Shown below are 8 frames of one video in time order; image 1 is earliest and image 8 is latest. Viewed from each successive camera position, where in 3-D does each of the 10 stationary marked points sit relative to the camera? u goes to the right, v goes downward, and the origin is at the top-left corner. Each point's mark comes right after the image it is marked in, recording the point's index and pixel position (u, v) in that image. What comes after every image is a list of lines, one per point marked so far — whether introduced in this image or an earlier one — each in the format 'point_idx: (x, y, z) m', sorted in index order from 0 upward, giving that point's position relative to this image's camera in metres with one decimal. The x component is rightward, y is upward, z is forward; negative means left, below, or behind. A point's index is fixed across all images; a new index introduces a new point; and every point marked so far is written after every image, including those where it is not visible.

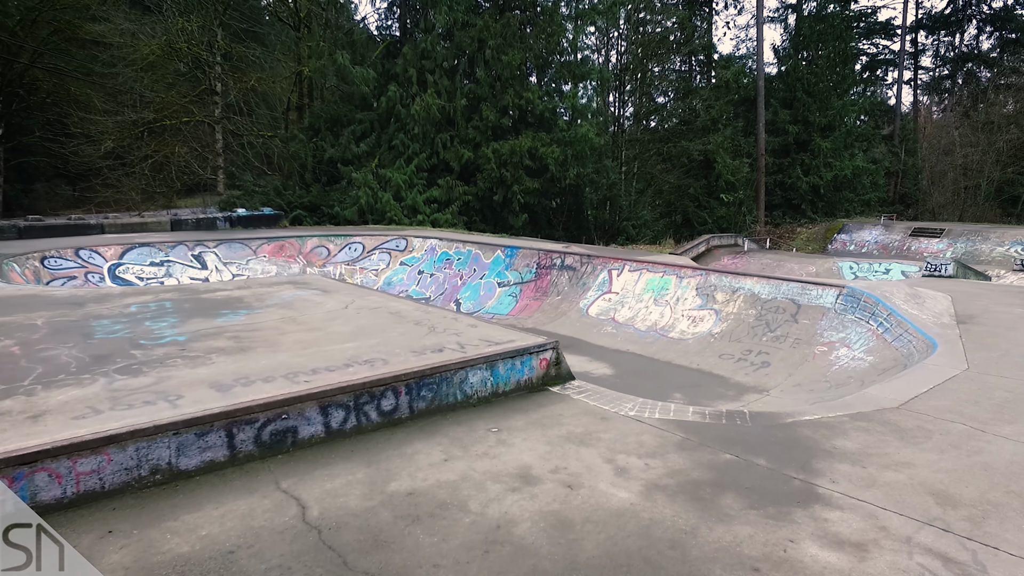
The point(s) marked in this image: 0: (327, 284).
0: (-1.9, 0.0, +7.0) m
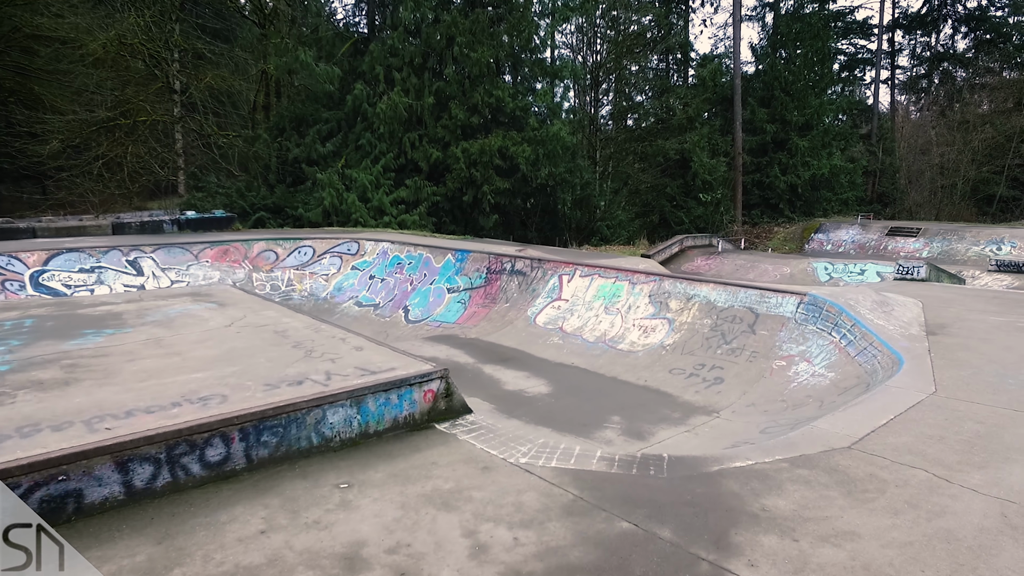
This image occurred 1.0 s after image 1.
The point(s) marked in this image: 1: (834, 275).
0: (-2.6, -0.1, +6.2) m
1: (+8.7, +0.3, +17.8) m
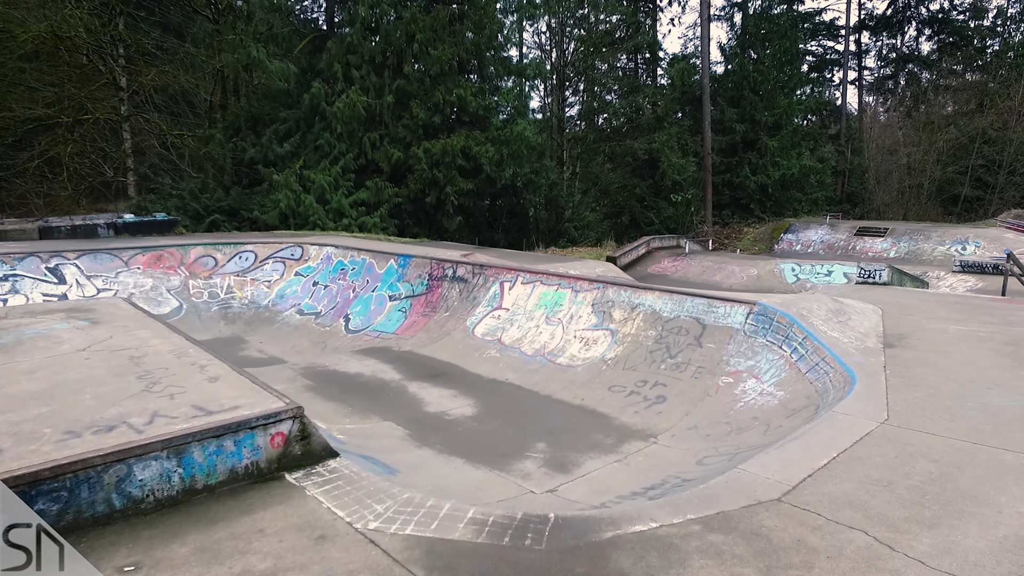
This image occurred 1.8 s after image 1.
0: (-3.3, -0.2, +5.5) m
1: (+7.6, +0.3, +17.5) m
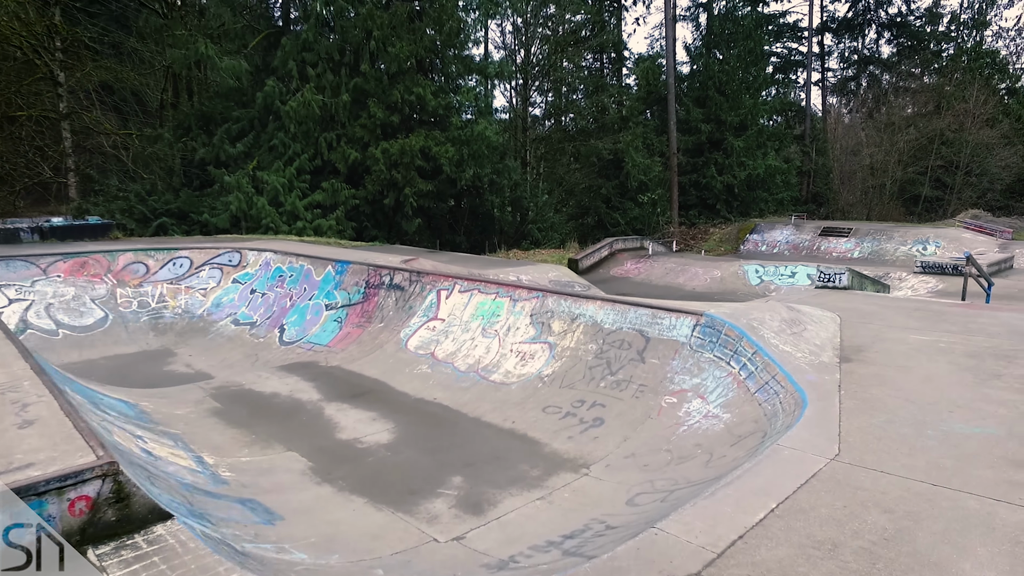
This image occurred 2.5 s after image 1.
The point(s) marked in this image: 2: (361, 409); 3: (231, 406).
0: (-3.9, -0.3, +4.8) m
1: (+6.5, +0.2, +17.2) m
2: (-1.3, -1.1, +6.0) m
3: (-2.6, -1.1, +6.2) m
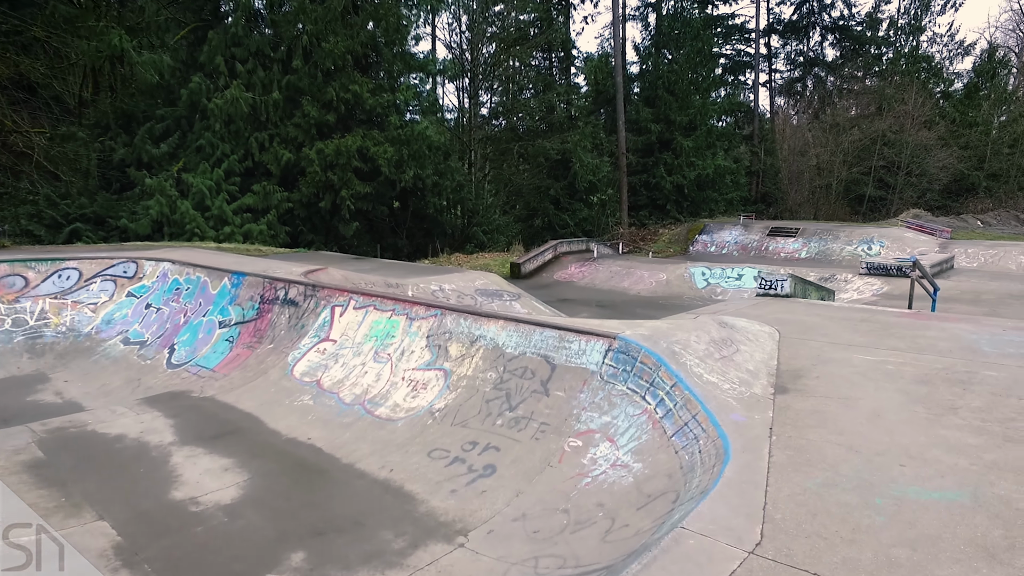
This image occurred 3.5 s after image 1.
0: (-4.7, -0.5, +3.6) m
1: (+4.9, +0.2, +16.6) m
2: (-2.2, -1.2, +5.0) m
3: (-3.4, -1.3, +5.1) m
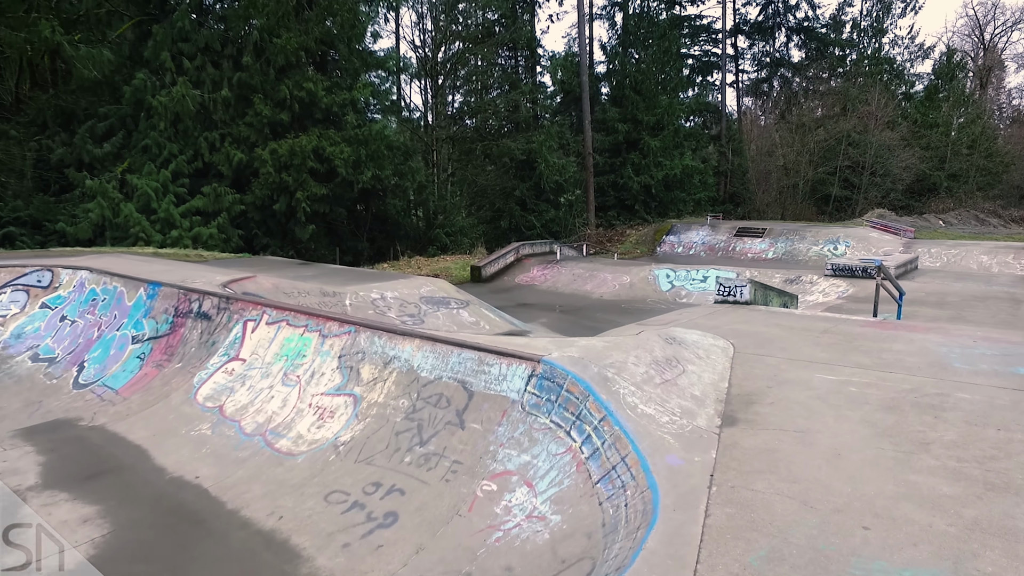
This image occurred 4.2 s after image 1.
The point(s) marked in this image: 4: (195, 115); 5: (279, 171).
0: (-5.2, -0.6, +2.8) m
1: (+3.9, +0.1, +16.2) m
2: (-2.7, -1.4, +4.2) m
3: (-4.0, -1.4, +4.3) m
4: (-9.1, +4.9, +19.0) m
5: (-6.8, +3.4, +19.2) m
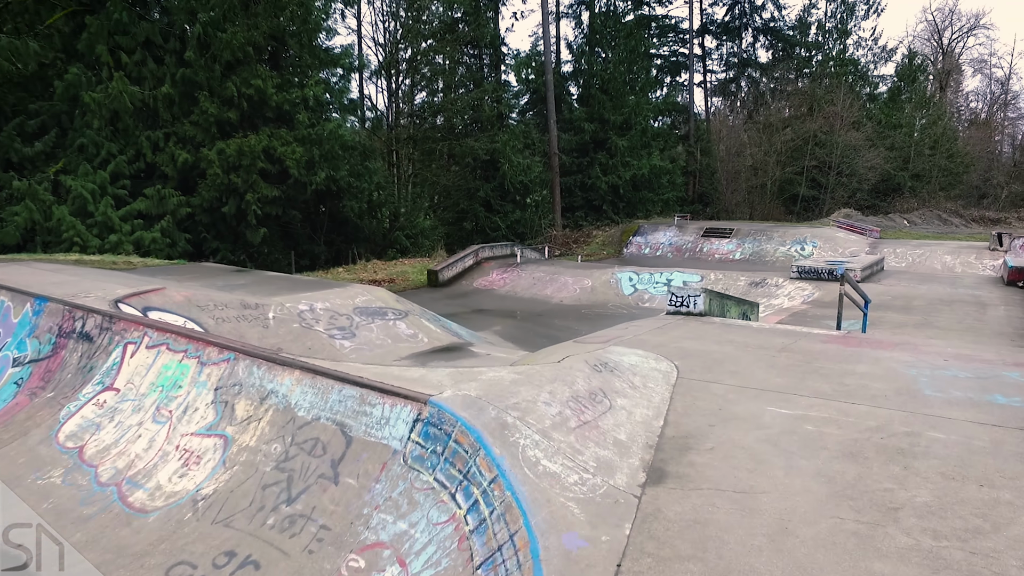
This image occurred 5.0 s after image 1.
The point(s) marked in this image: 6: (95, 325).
0: (-5.7, -0.8, +1.9) m
1: (+2.9, 0.0, +15.6) m
2: (-3.3, -1.5, +3.4) m
3: (-4.5, -1.5, +3.4) m
4: (-10.3, +4.7, +18.0) m
5: (-8.0, +3.2, +18.2) m
6: (-3.7, -0.3, +5.9) m
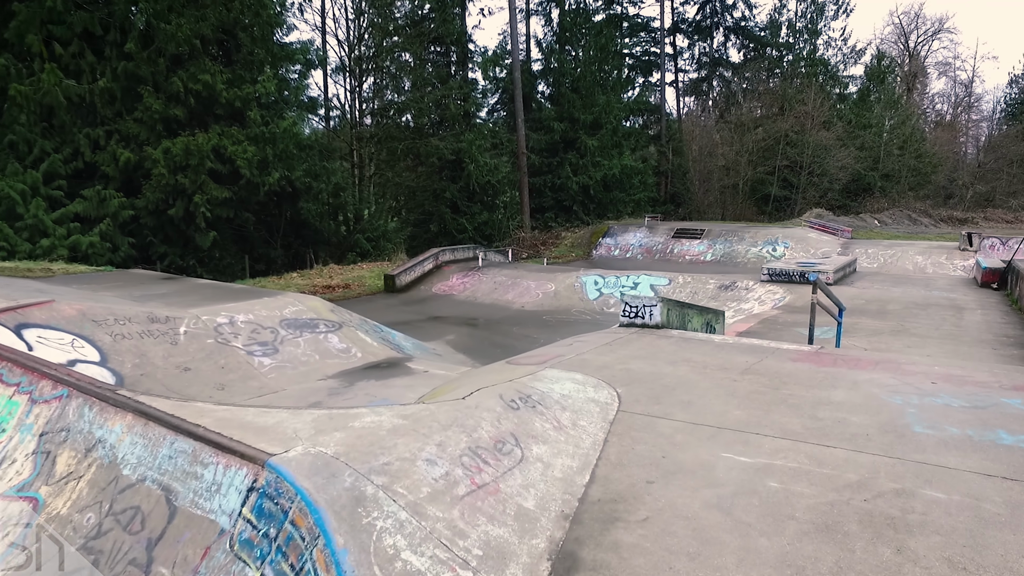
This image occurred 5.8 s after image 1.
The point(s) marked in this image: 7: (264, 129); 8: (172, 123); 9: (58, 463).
0: (-6.1, -0.9, +0.9) m
1: (+2.0, -0.1, +14.9) m
2: (-3.7, -1.6, +2.5) m
3: (-5.0, -1.6, +2.5) m
4: (-11.3, +4.5, +16.8) m
5: (-9.0, +3.0, +17.1) m
6: (-4.2, -0.4, +4.9) m
7: (-6.8, +4.3, +17.9) m
8: (-9.3, +4.4, +17.8) m
9: (-2.1, -0.8, +3.2) m
